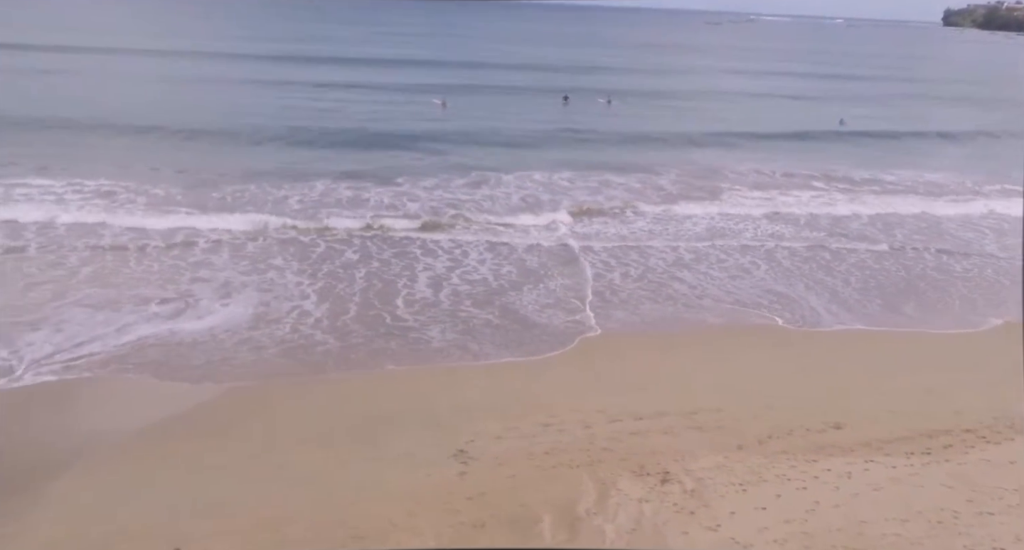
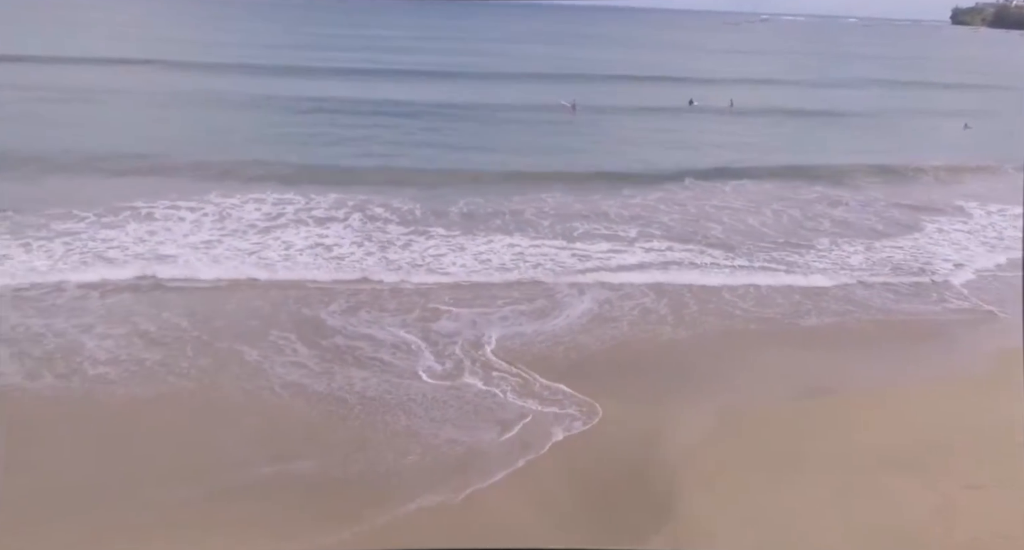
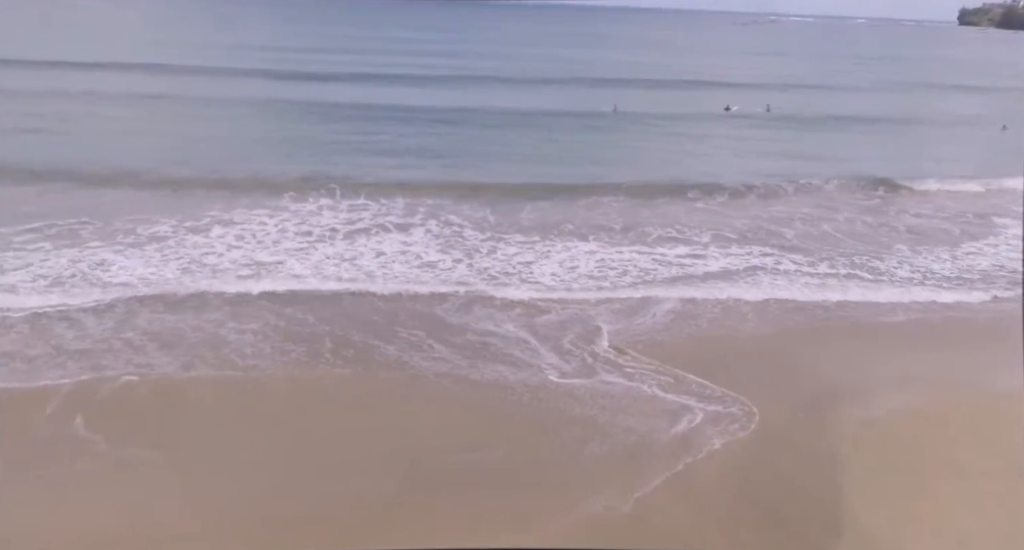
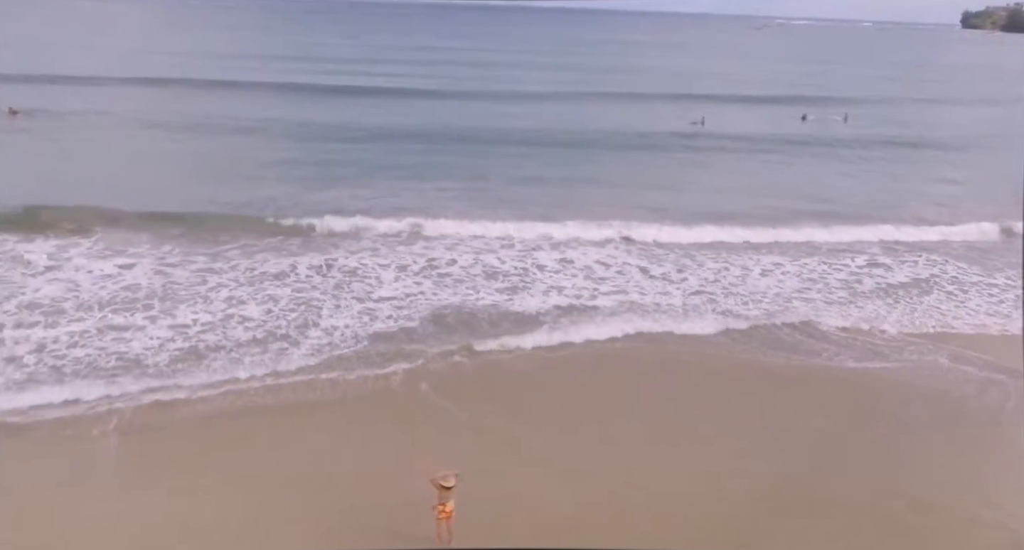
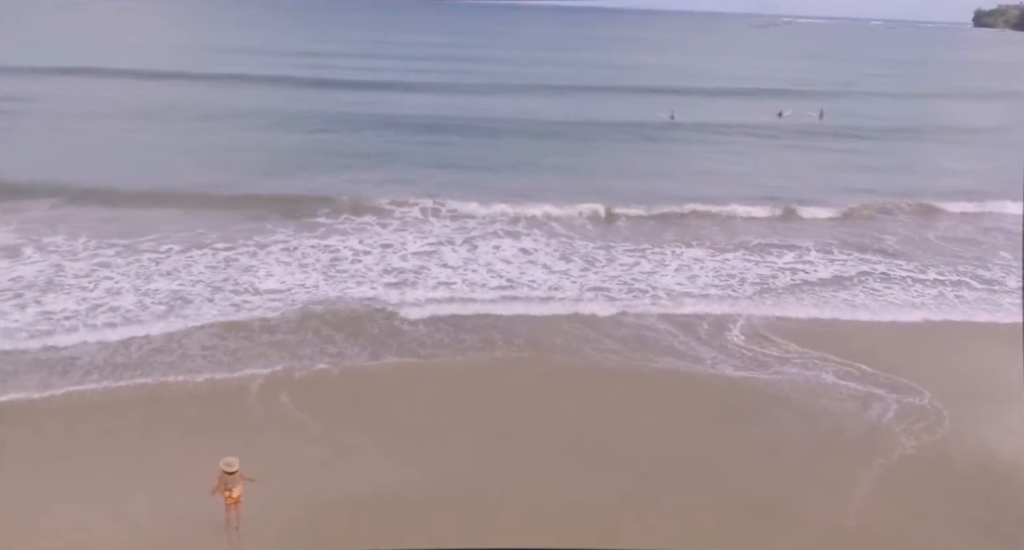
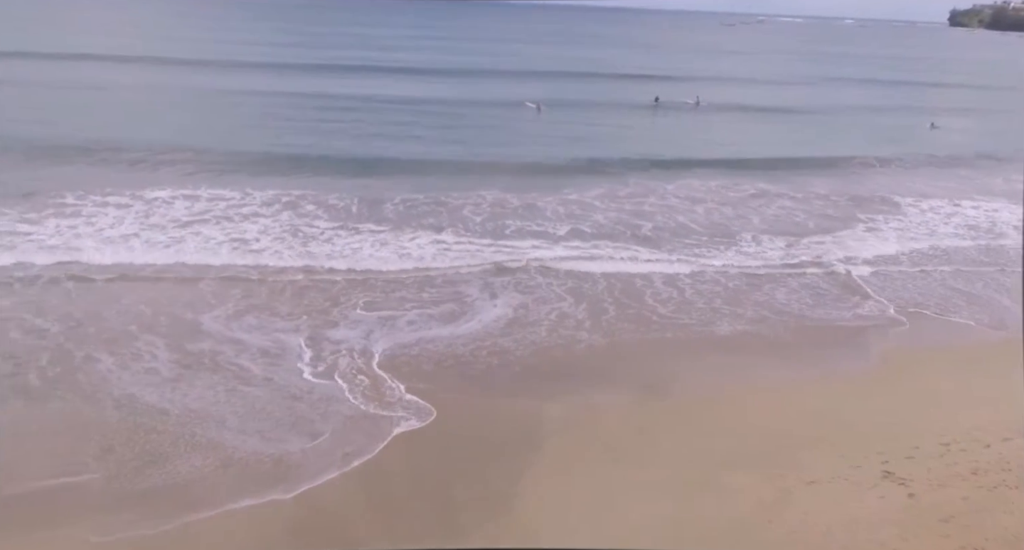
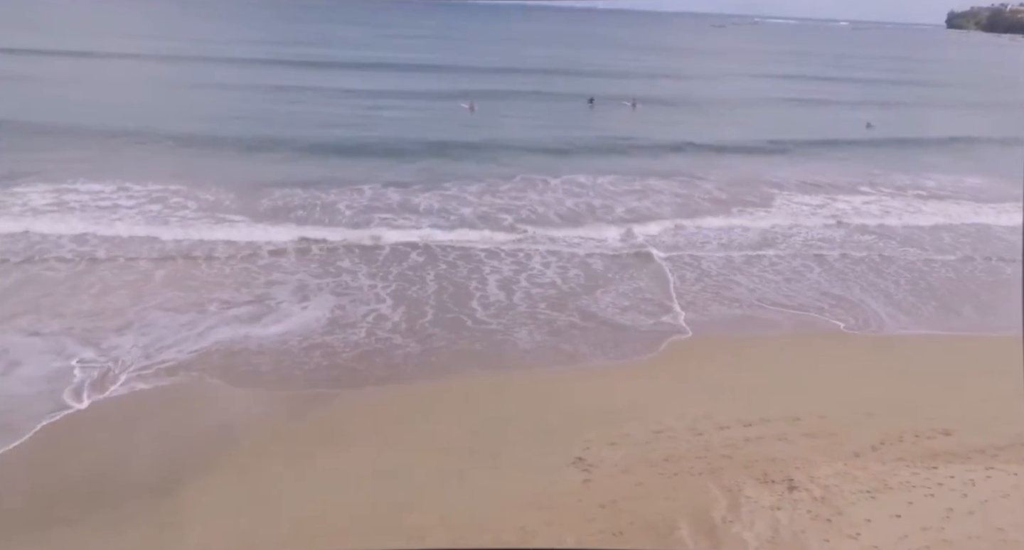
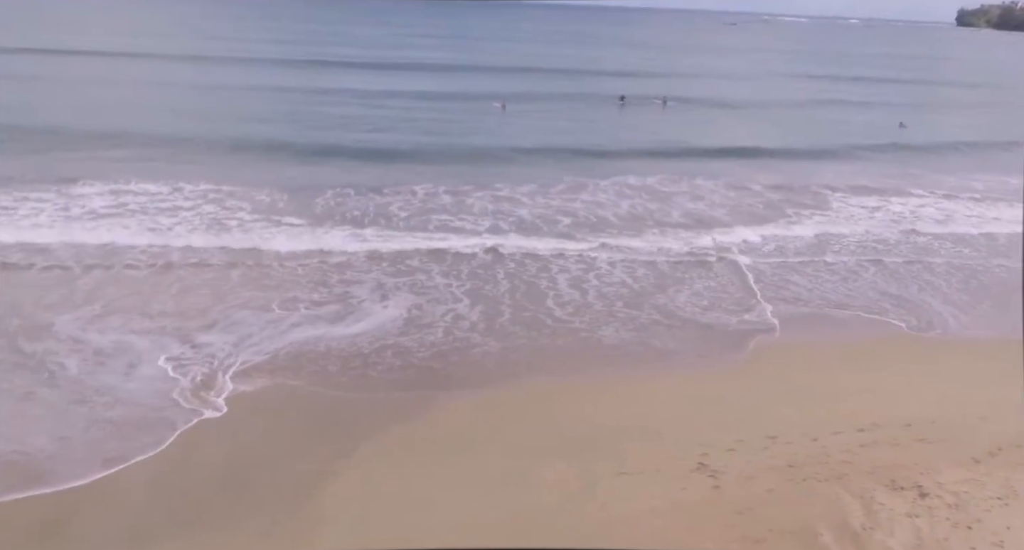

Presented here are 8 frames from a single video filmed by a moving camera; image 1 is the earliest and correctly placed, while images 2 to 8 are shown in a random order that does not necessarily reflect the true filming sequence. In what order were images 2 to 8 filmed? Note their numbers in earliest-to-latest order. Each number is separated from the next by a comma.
7, 8, 6, 2, 3, 5, 4
